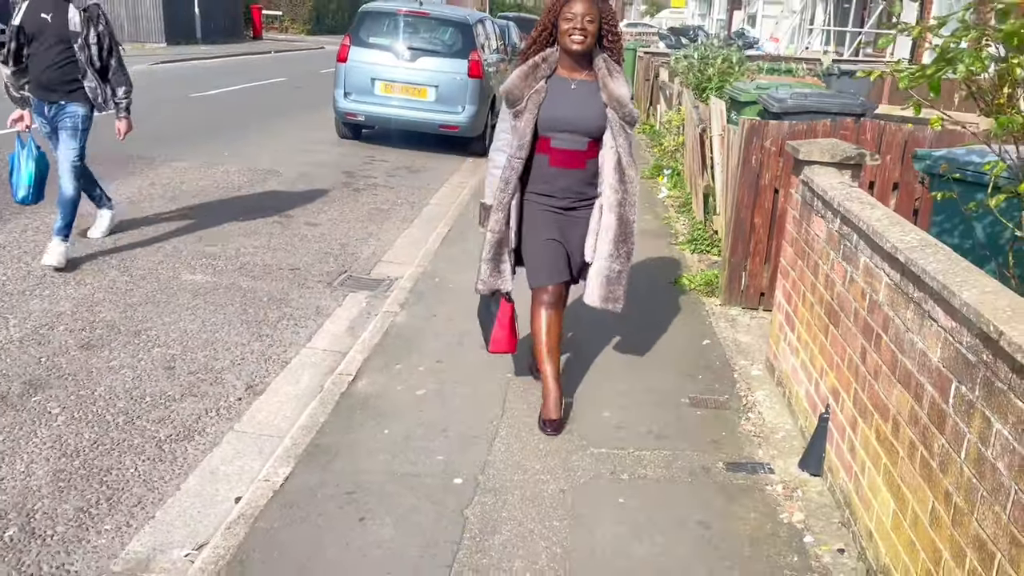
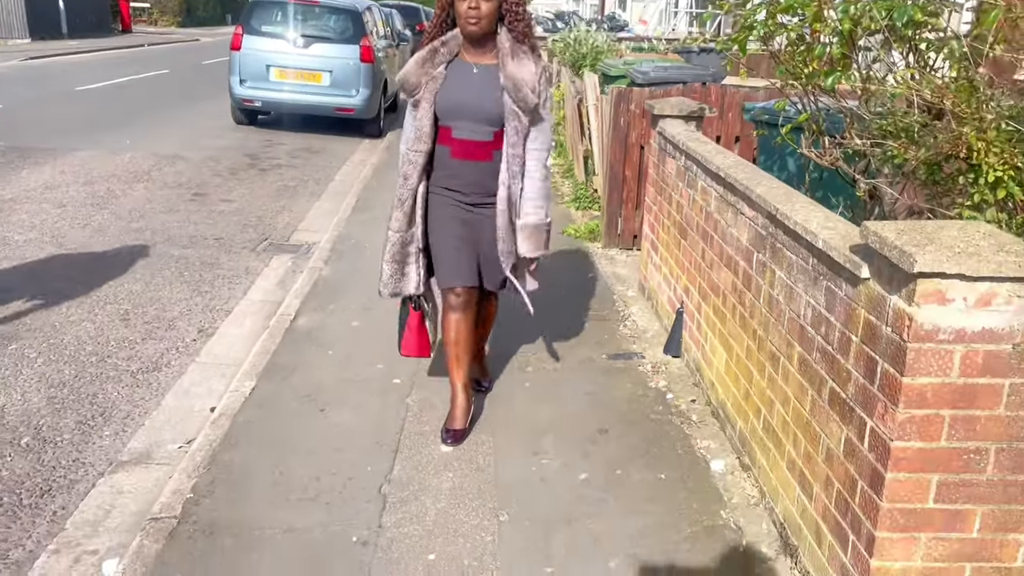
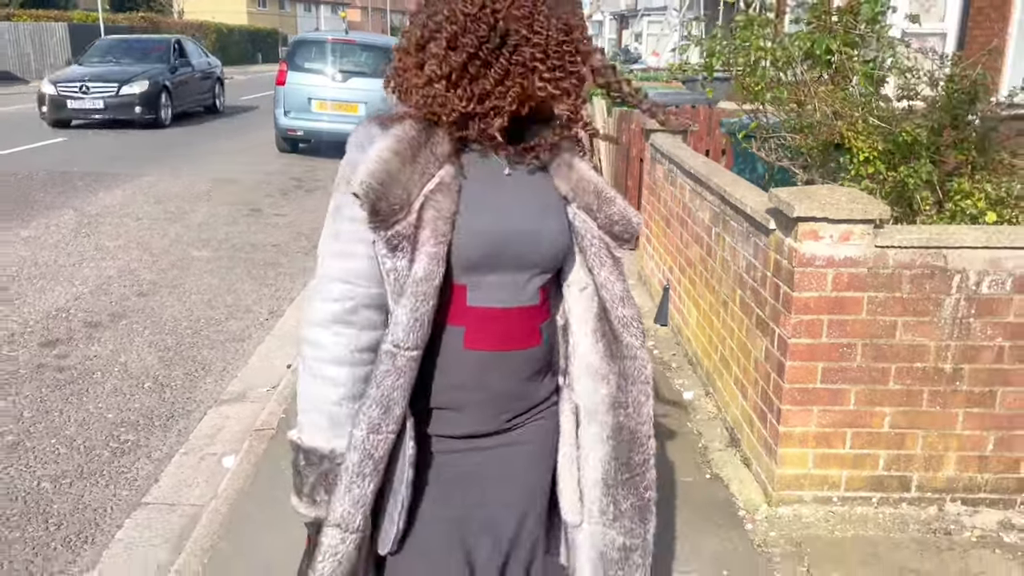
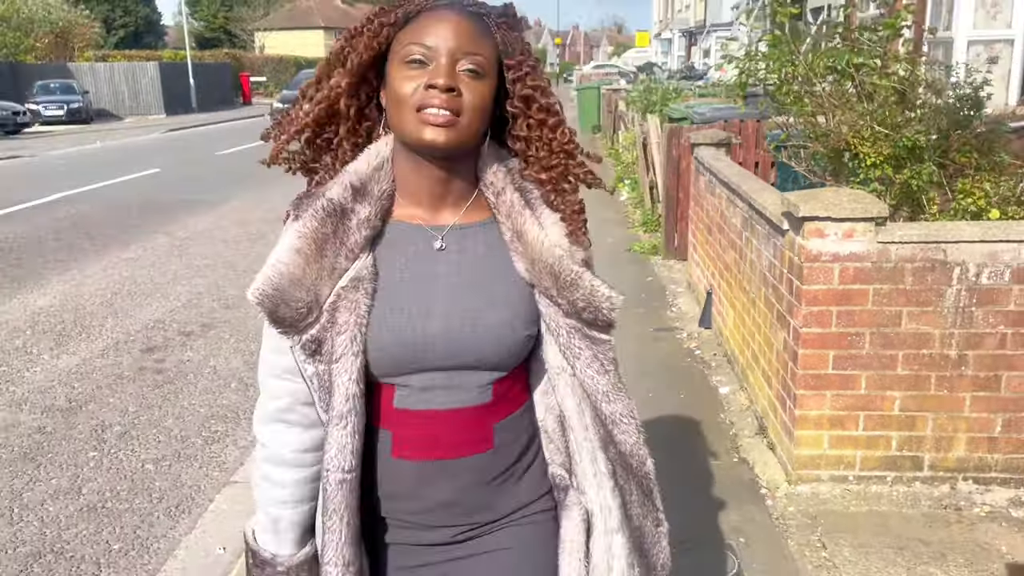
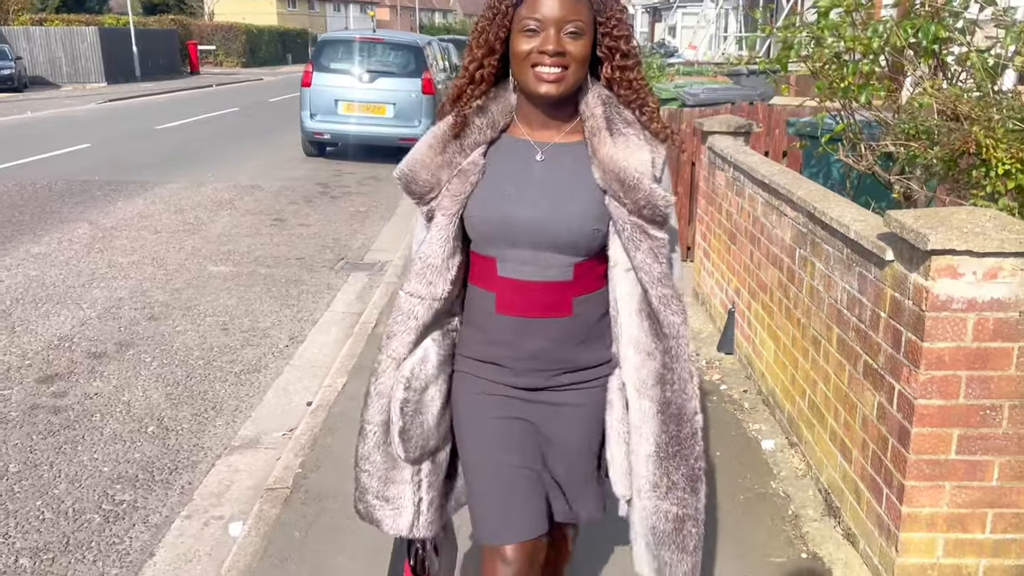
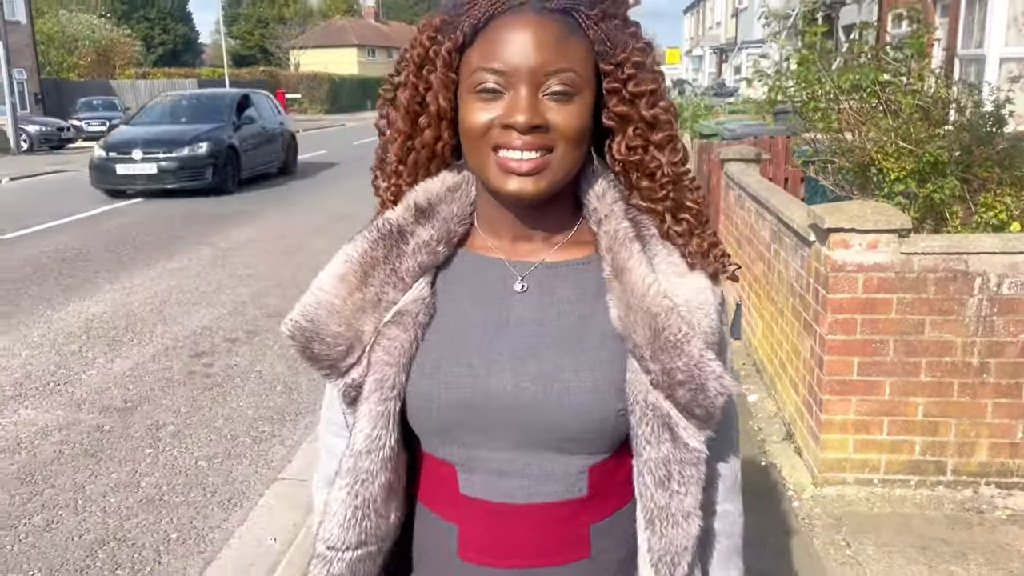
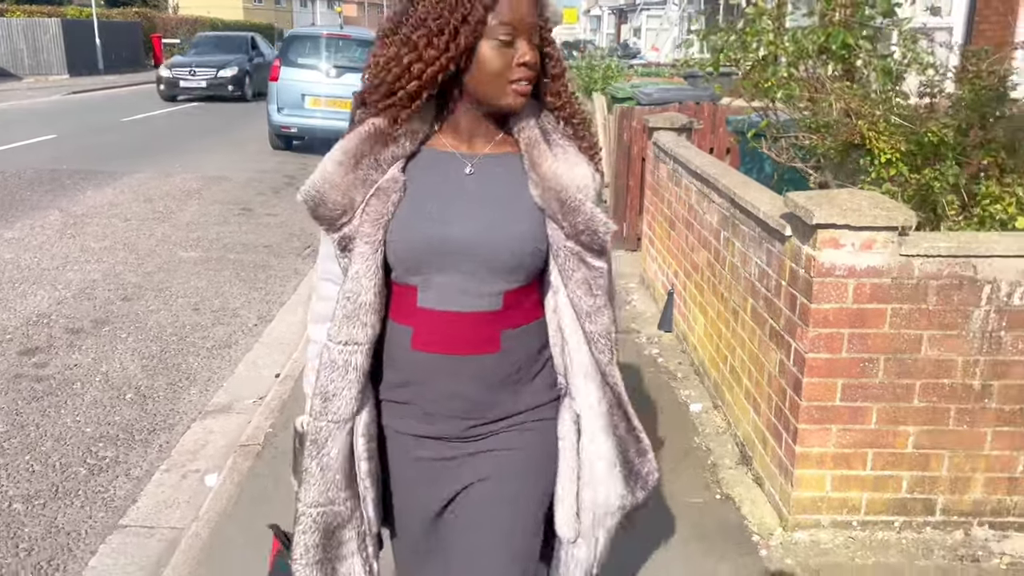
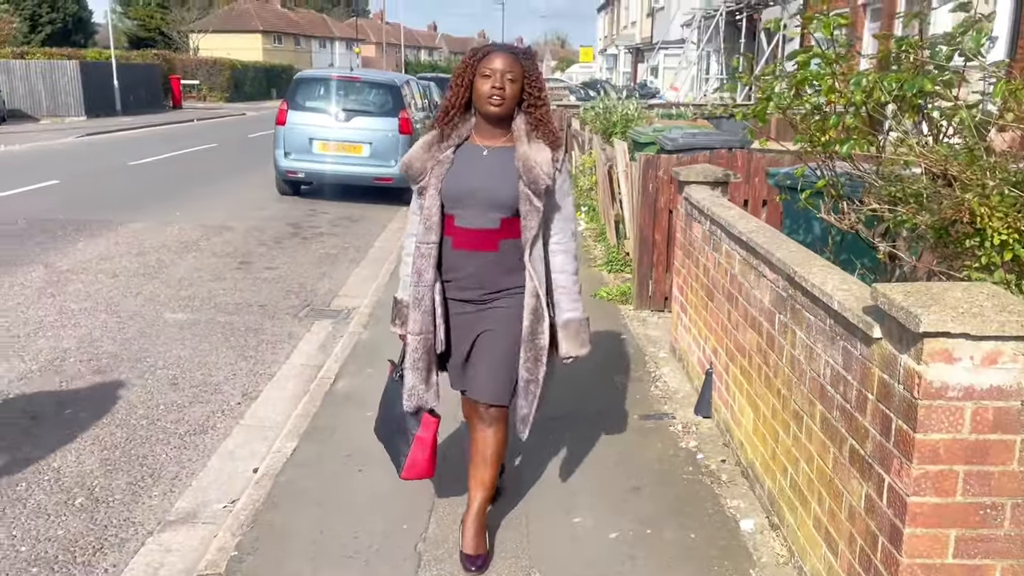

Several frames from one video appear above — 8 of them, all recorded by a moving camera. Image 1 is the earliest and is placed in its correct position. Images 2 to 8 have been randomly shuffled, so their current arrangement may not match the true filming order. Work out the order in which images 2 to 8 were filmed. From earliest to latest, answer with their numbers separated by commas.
2, 8, 5, 7, 3, 4, 6
